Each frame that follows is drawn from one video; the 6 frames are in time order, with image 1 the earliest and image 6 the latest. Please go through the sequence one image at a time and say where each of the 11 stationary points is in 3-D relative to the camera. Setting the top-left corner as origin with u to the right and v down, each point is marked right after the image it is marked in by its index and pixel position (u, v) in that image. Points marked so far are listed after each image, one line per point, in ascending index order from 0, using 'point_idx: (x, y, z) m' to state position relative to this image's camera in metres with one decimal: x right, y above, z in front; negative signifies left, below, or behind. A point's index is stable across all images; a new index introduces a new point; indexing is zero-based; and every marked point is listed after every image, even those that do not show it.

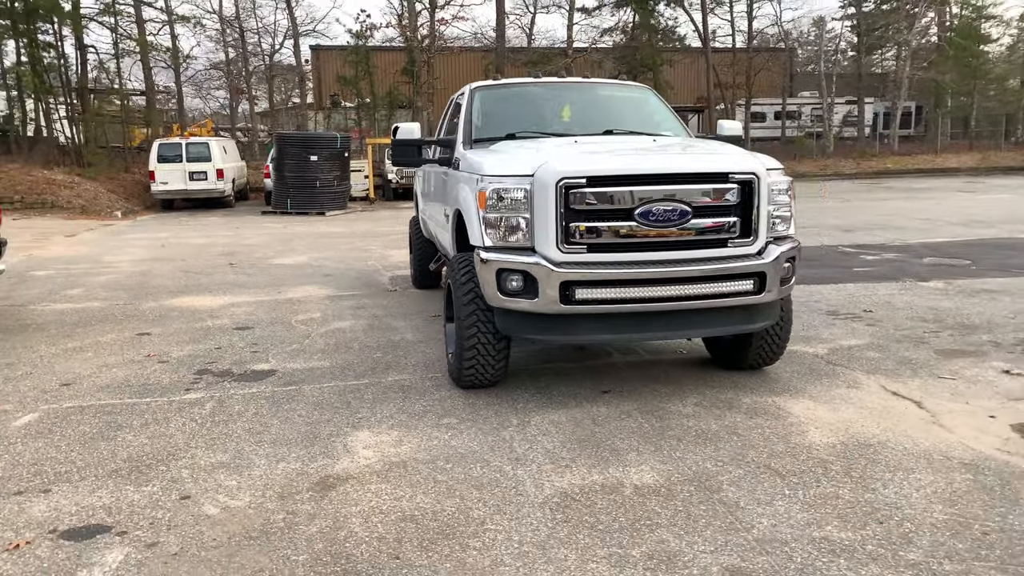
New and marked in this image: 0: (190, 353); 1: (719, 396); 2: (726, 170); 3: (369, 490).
0: (-2.4, -0.5, +5.5) m
1: (+1.2, -0.6, +4.3) m
2: (+1.1, +0.6, +3.9) m
3: (-0.6, -0.9, +3.2) m
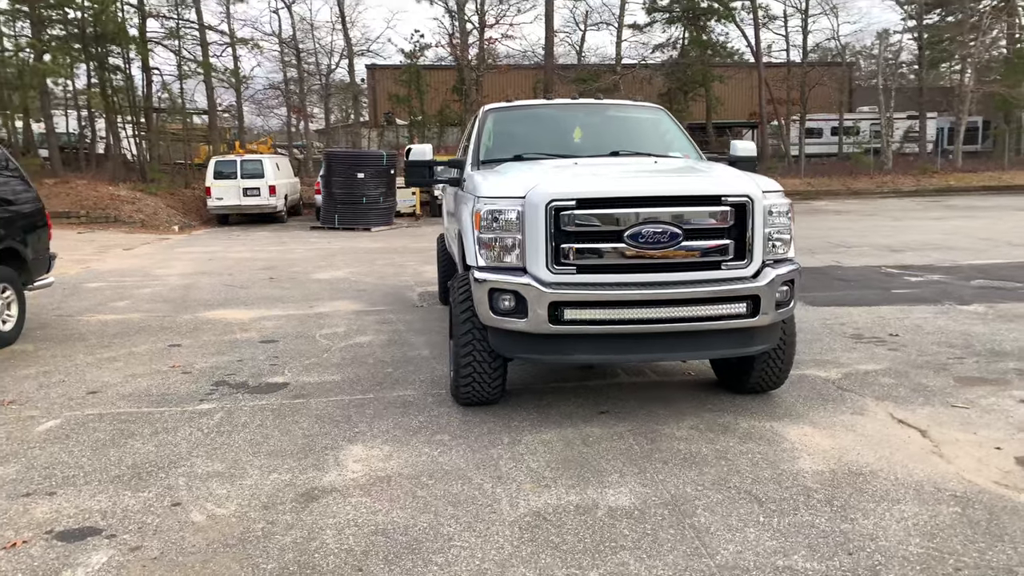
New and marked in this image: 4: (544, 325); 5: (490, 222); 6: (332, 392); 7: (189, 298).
0: (-2.3, -0.6, +5.7) m
1: (+1.2, -0.8, +4.3) m
2: (+1.1, +0.5, +3.9) m
3: (-0.7, -1.0, +3.3) m
4: (+0.2, -0.2, +3.9) m
5: (-0.1, +0.4, +4.0) m
6: (-1.2, -0.7, +4.9) m
7: (-4.0, -0.1, +9.1) m
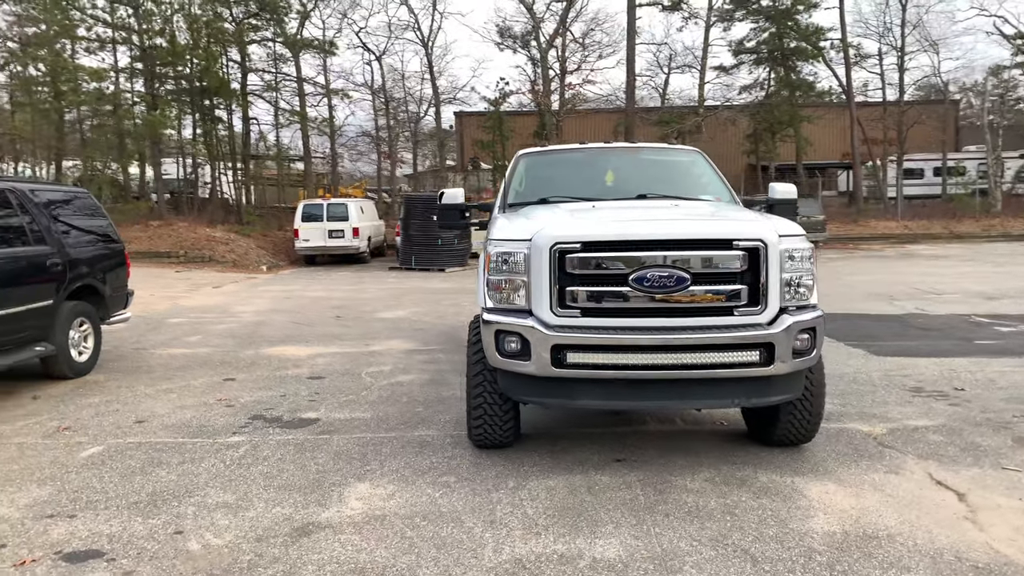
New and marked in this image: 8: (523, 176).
0: (-2.1, -0.9, +6.0) m
1: (+1.2, -1.0, +4.1) m
2: (+1.1, +0.3, +3.8) m
3: (-0.8, -1.1, +3.3) m
4: (+0.2, -0.4, +3.8) m
5: (-0.1, +0.1, +4.0) m
6: (-1.1, -1.0, +5.0) m
7: (-3.3, -0.6, +9.5) m
8: (+0.1, +0.8, +5.6) m
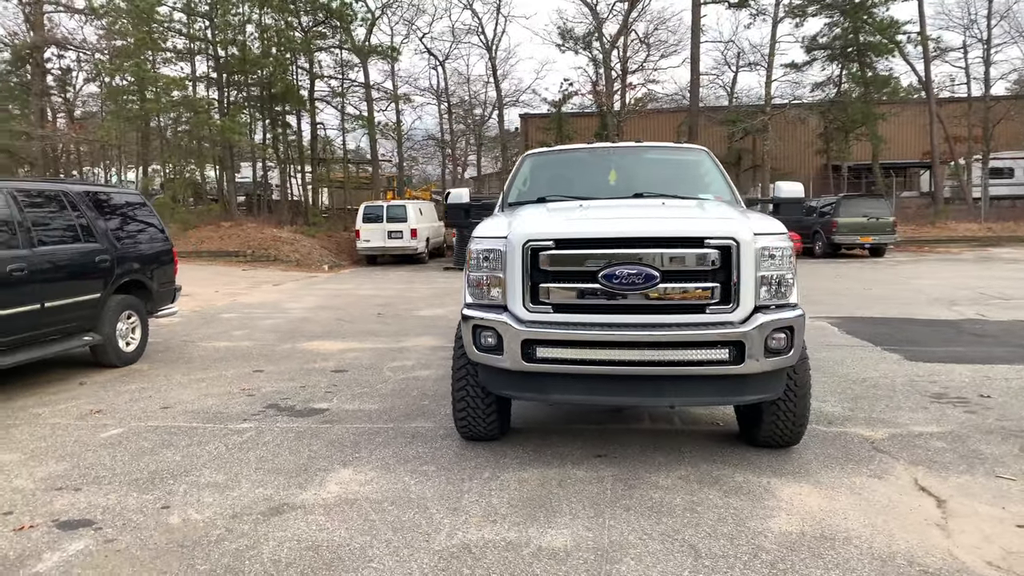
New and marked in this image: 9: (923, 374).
0: (-2.0, -0.9, +6.3) m
1: (+1.1, -1.0, +4.1) m
2: (+1.0, +0.3, +3.8) m
3: (-1.0, -1.1, +3.5) m
4: (0.0, -0.4, +3.9) m
5: (-0.2, +0.2, +4.2) m
6: (-1.1, -0.9, +5.2) m
7: (-2.9, -0.6, +9.9) m
8: (+0.1, +0.9, +5.7) m
9: (+3.7, -0.8, +6.6) m
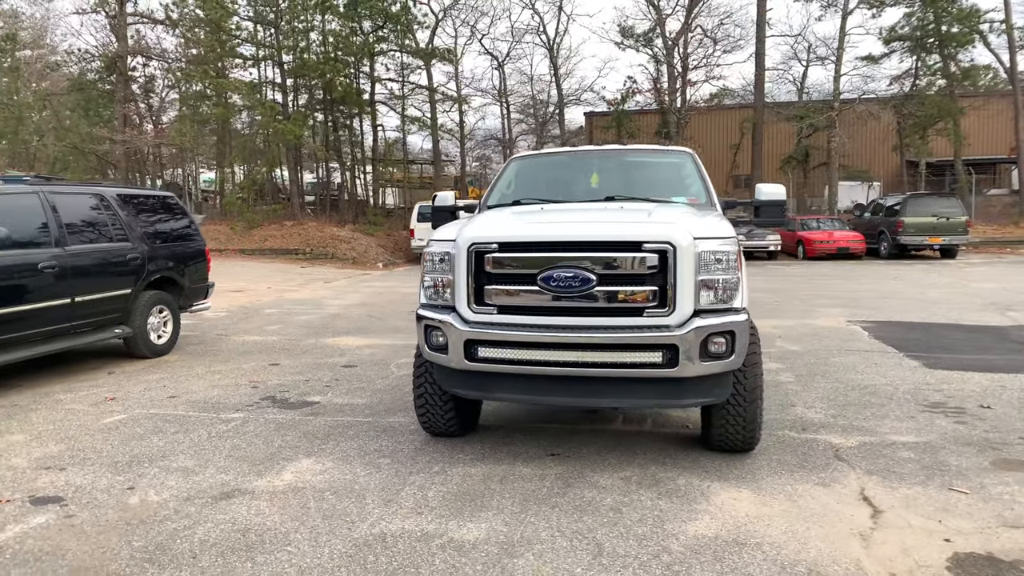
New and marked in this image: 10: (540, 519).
0: (-2.1, -0.8, +6.6) m
1: (+0.8, -1.0, +4.1) m
2: (+0.7, +0.3, +3.9) m
3: (-1.3, -1.1, +3.7) m
4: (-0.3, -0.4, +4.1) m
5: (-0.5, +0.2, +4.3) m
6: (-1.3, -0.9, +5.5) m
7: (-2.6, -0.5, +10.3) m
8: (0.0, +0.8, +5.8) m
9: (+3.6, -0.8, +6.4) m
10: (+0.1, -1.1, +3.5) m
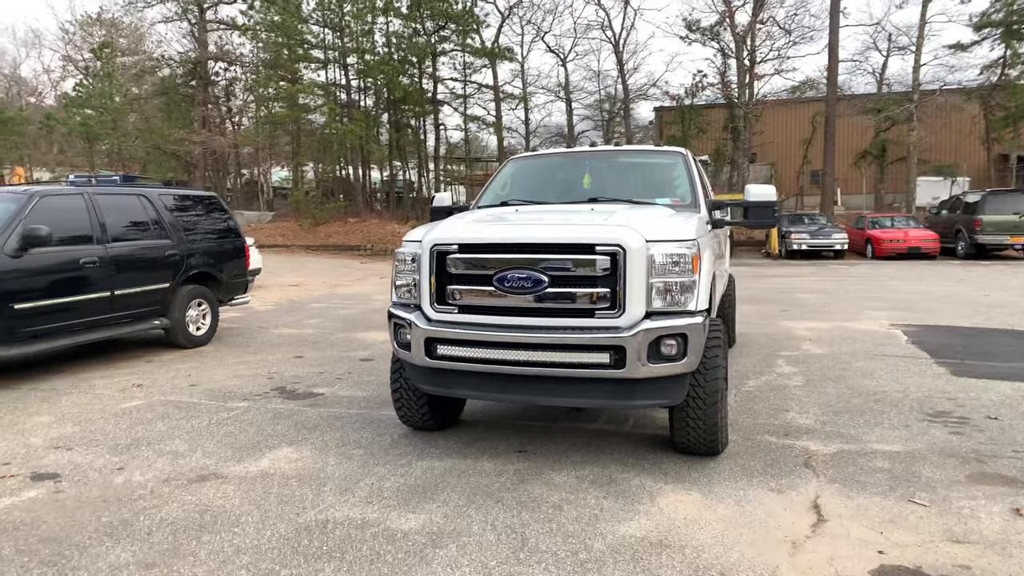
0: (-2.0, -0.8, +6.9) m
1: (+0.6, -1.0, +4.1) m
2: (+0.4, +0.2, +3.9) m
3: (-1.6, -1.1, +4.0) m
4: (-0.5, -0.4, +4.2) m
5: (-0.7, +0.2, +4.5) m
6: (-1.3, -0.9, +5.7) m
7: (-2.1, -0.5, +10.7) m
8: (0.0, +0.9, +5.9) m
9: (+3.6, -0.8, +6.1) m
10: (-0.2, -1.1, +3.6) m
